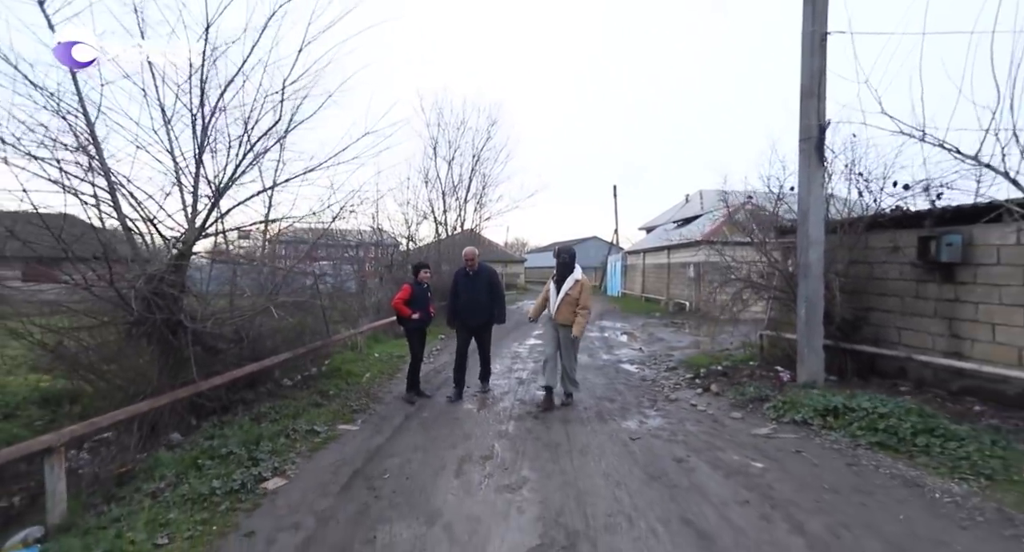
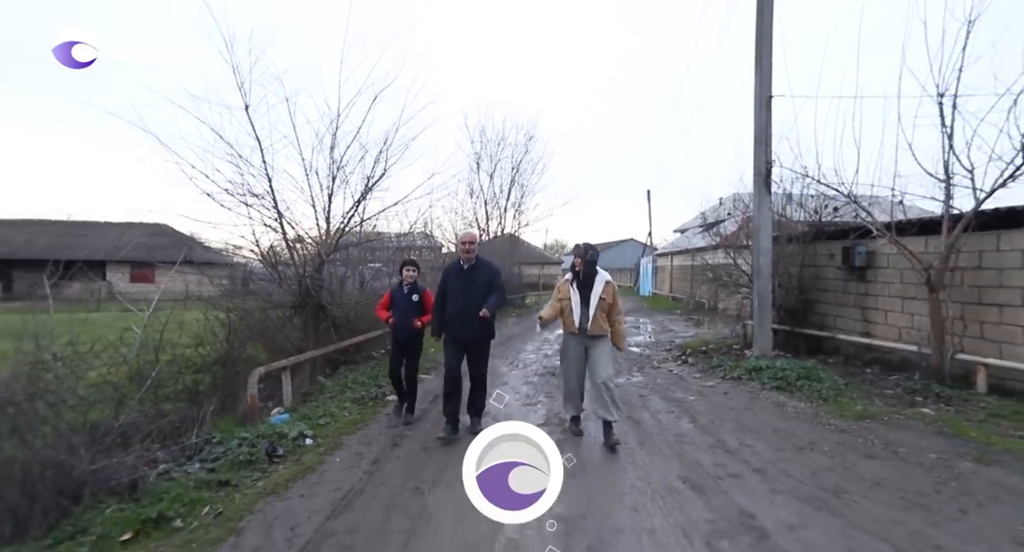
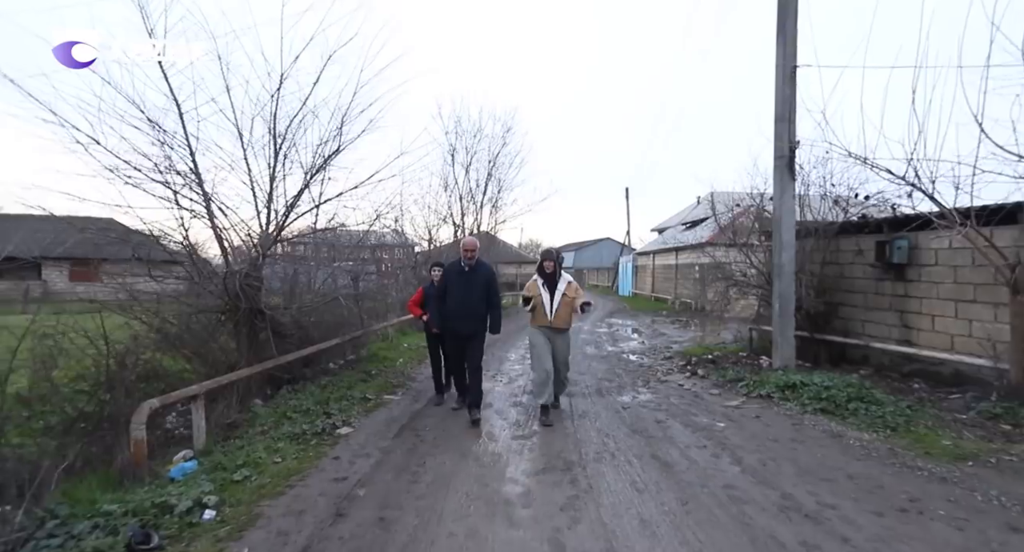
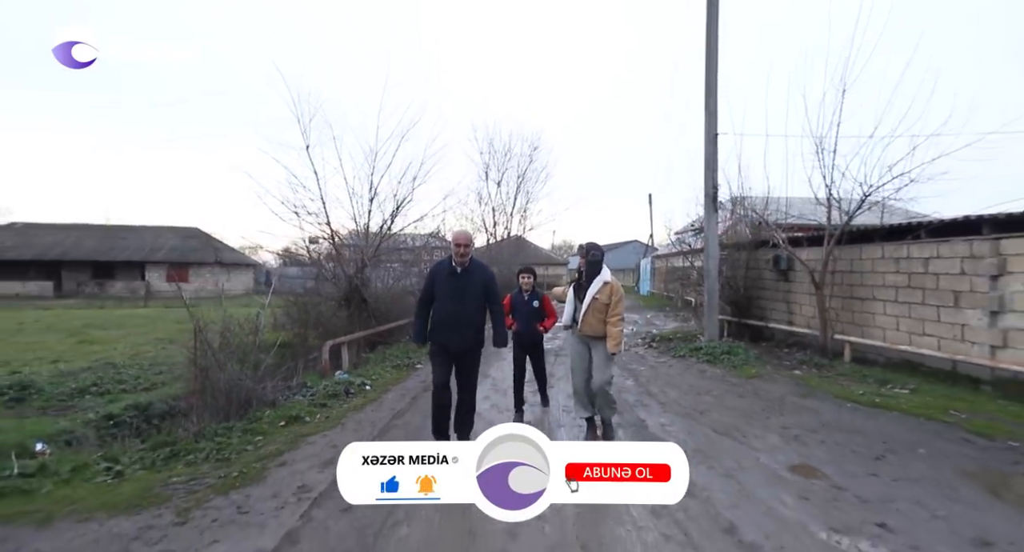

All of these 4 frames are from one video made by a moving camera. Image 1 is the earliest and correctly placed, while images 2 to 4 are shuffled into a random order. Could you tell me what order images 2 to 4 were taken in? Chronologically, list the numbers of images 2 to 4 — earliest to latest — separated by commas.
3, 2, 4
